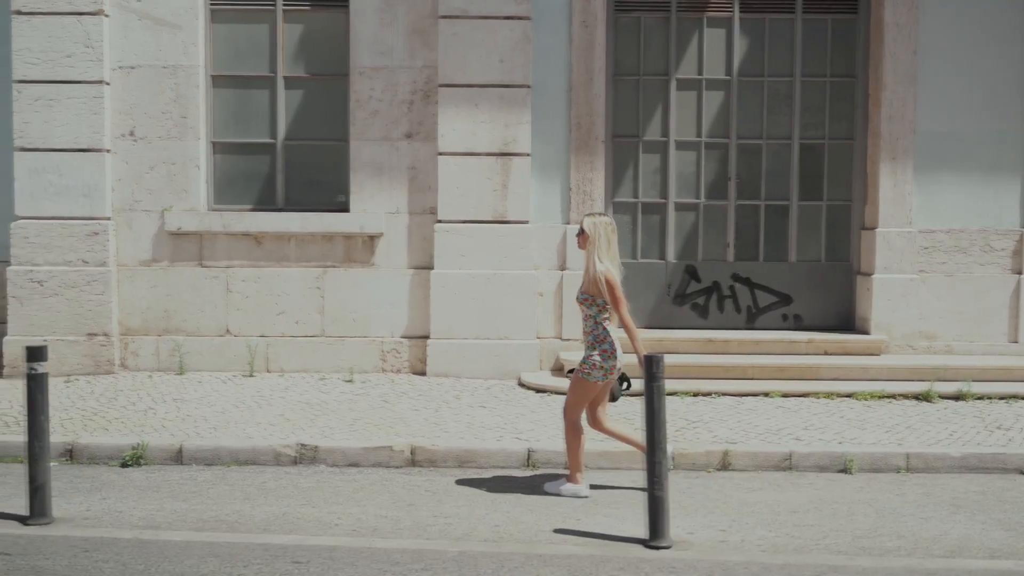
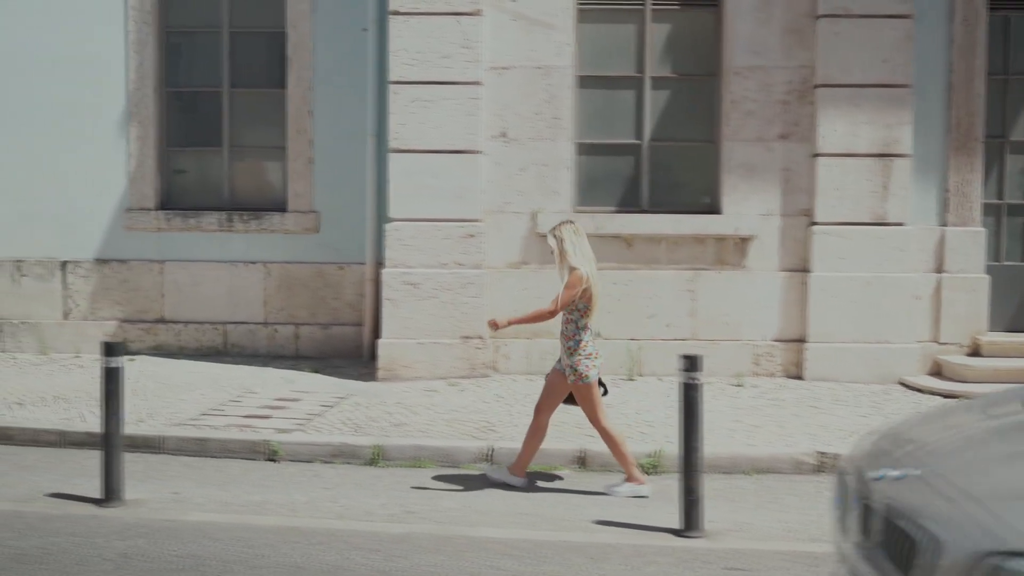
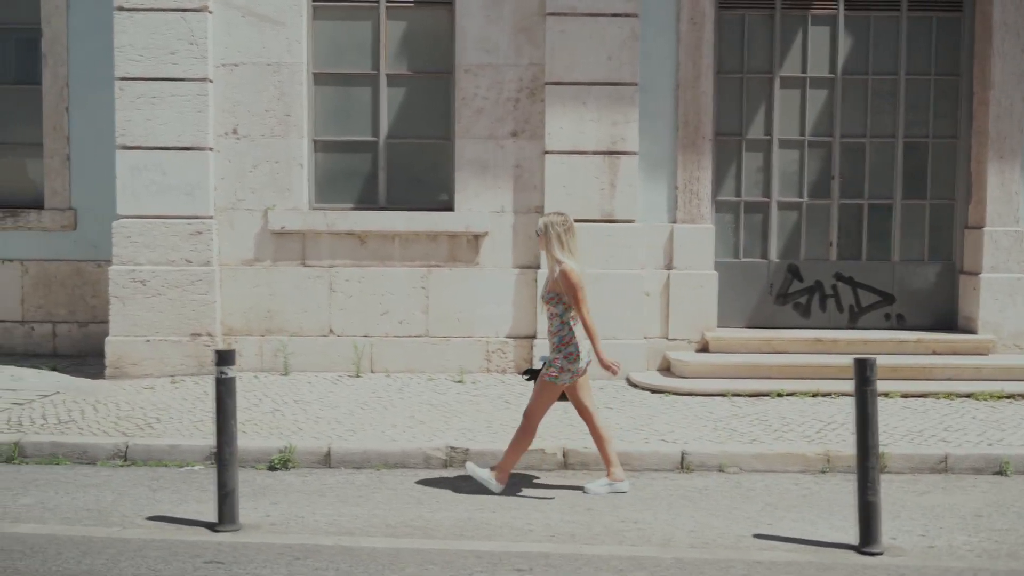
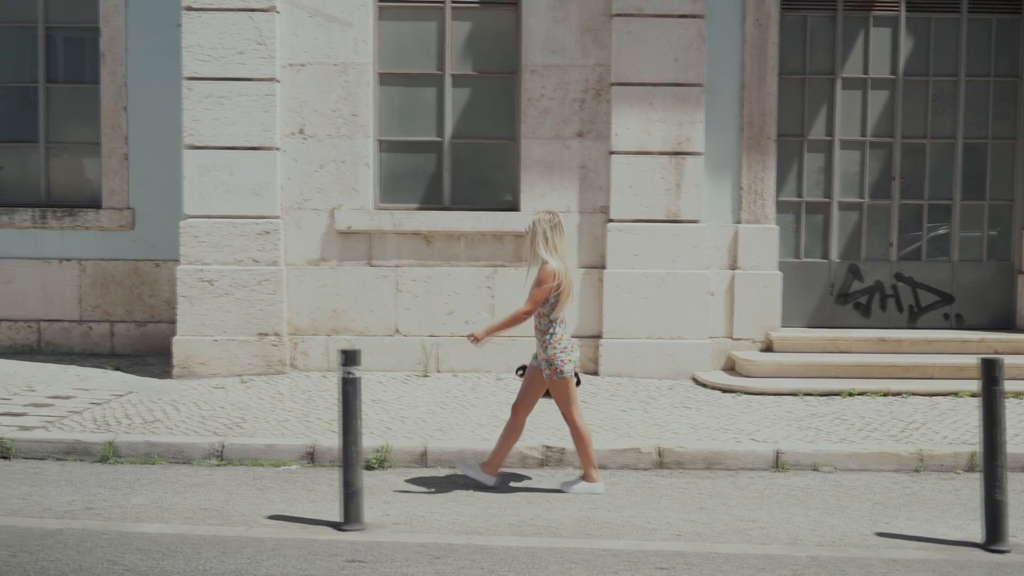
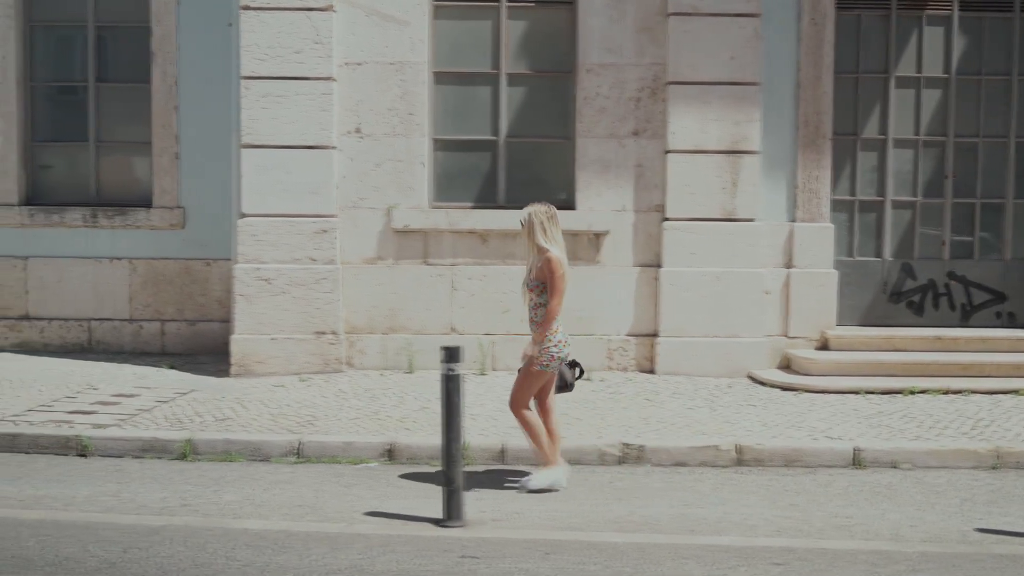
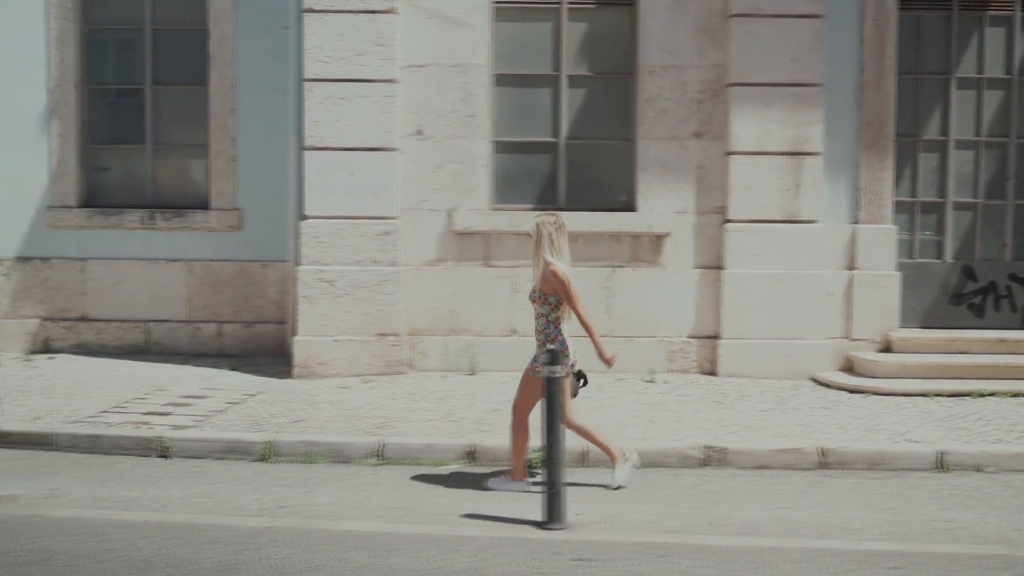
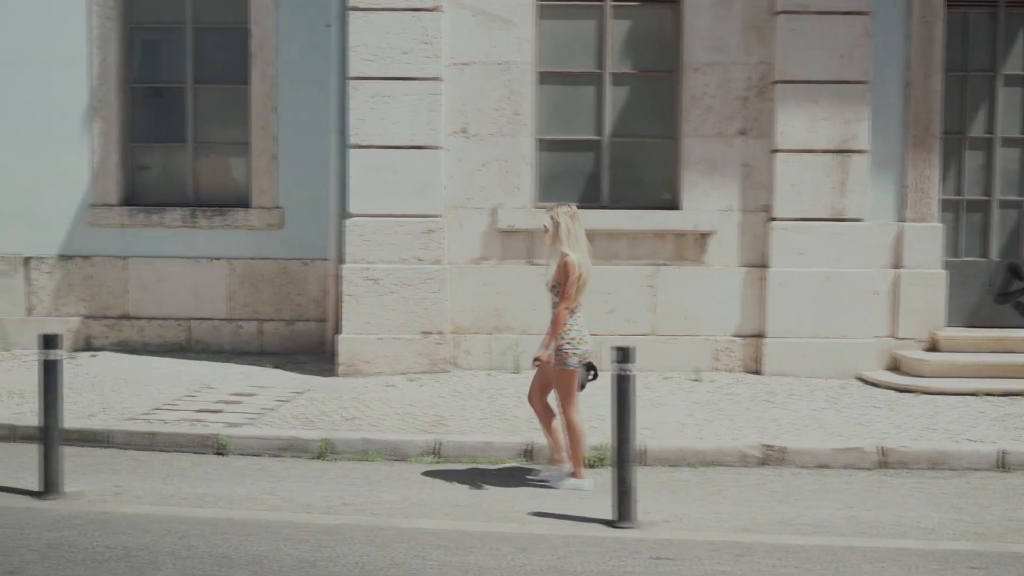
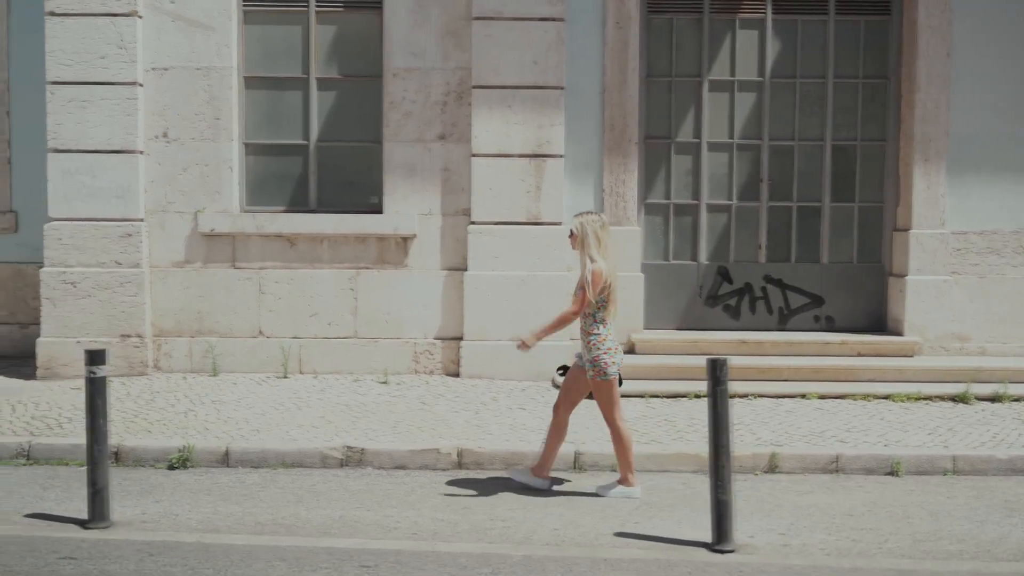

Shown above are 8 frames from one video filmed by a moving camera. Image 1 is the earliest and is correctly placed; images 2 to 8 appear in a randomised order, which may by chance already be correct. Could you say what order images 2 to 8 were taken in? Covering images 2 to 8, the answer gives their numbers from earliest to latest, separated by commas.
8, 3, 4, 5, 6, 7, 2
